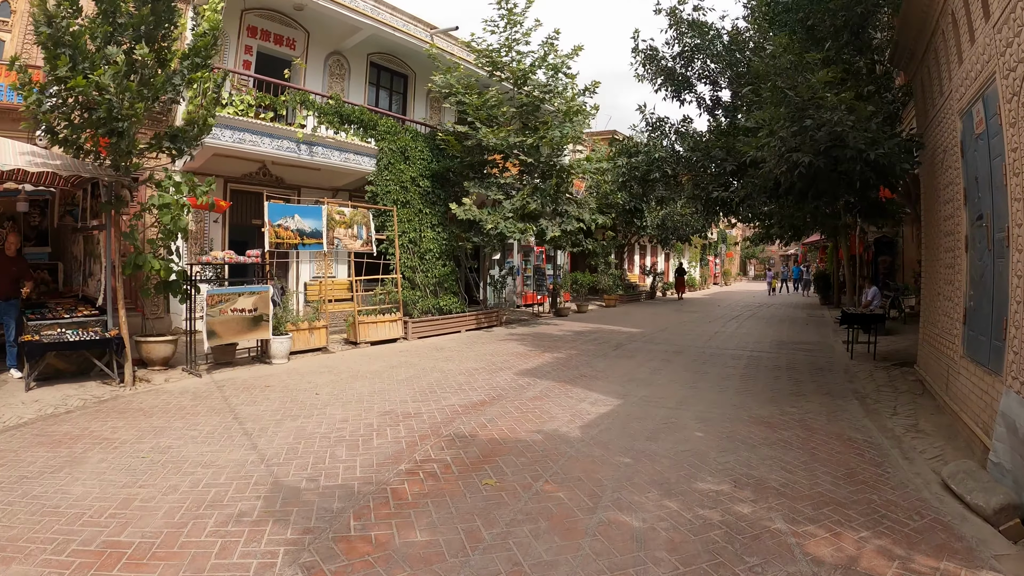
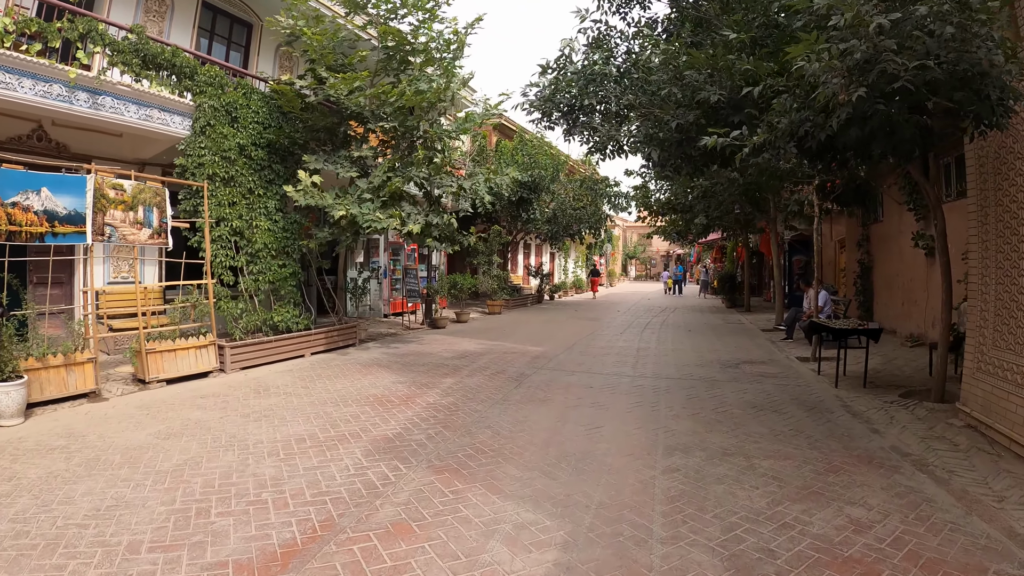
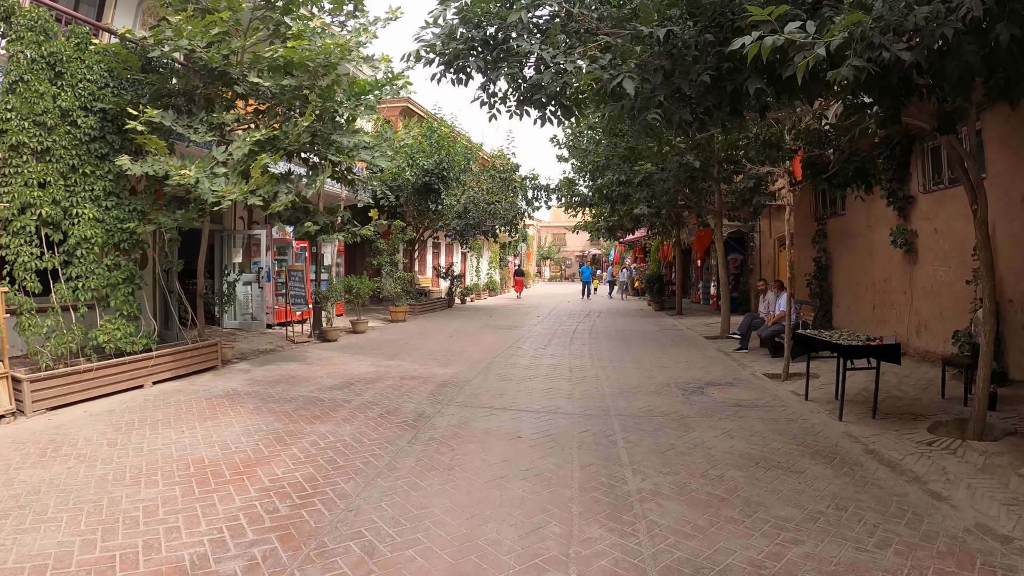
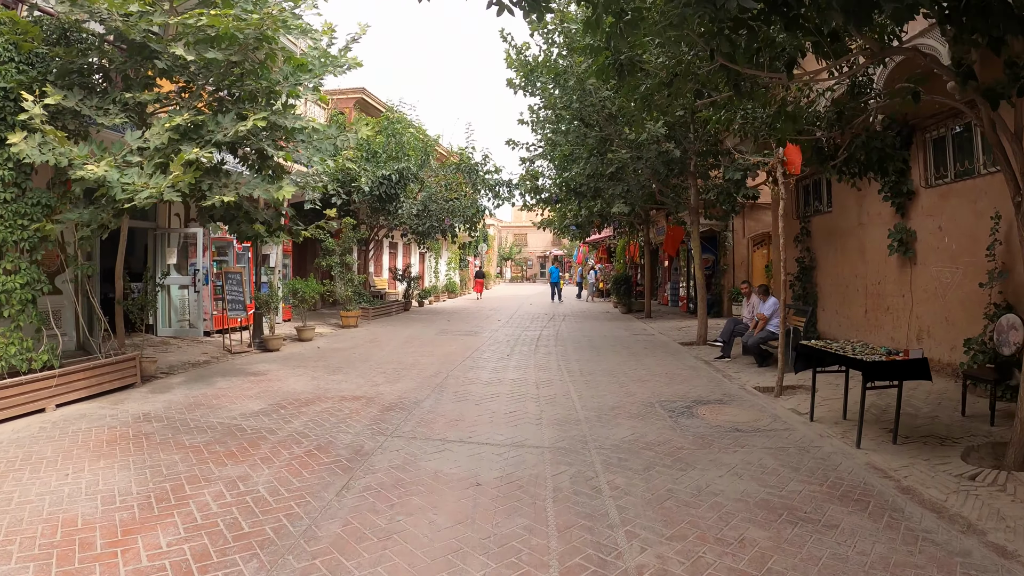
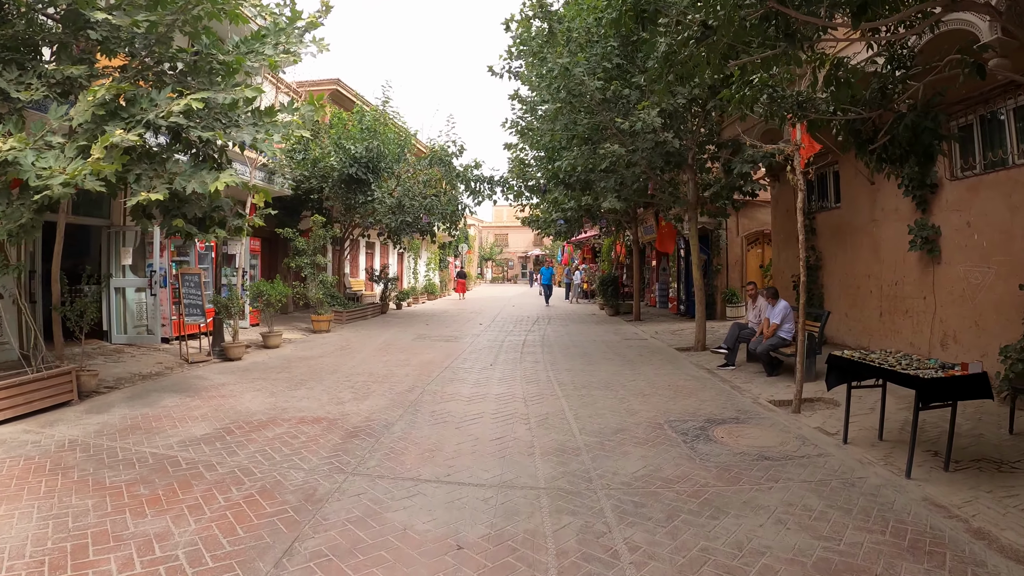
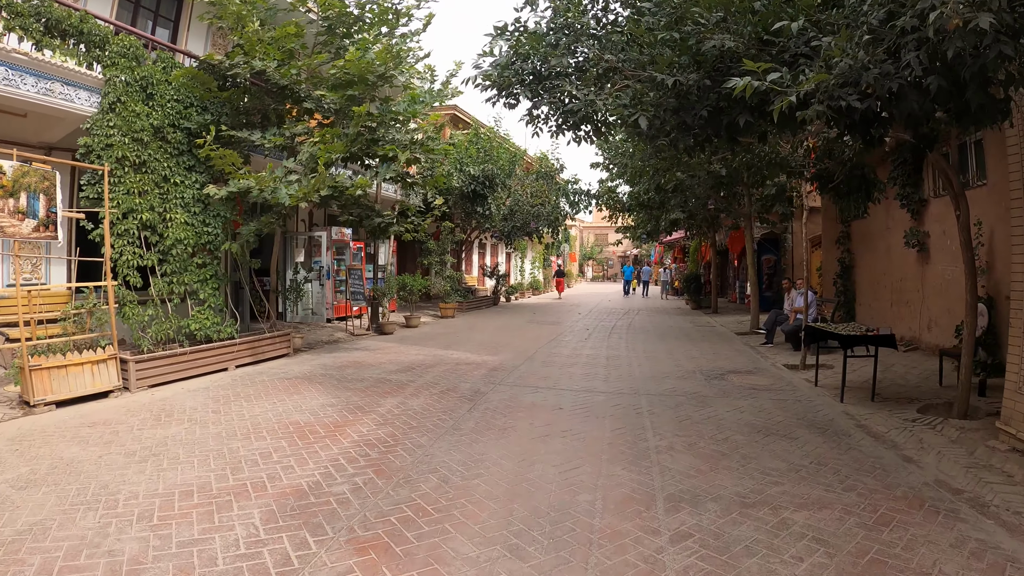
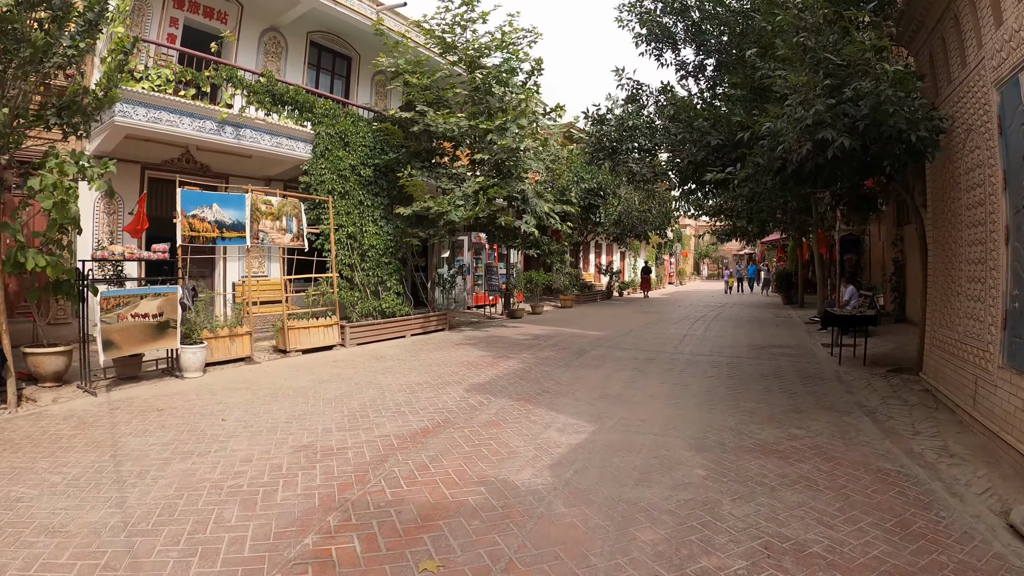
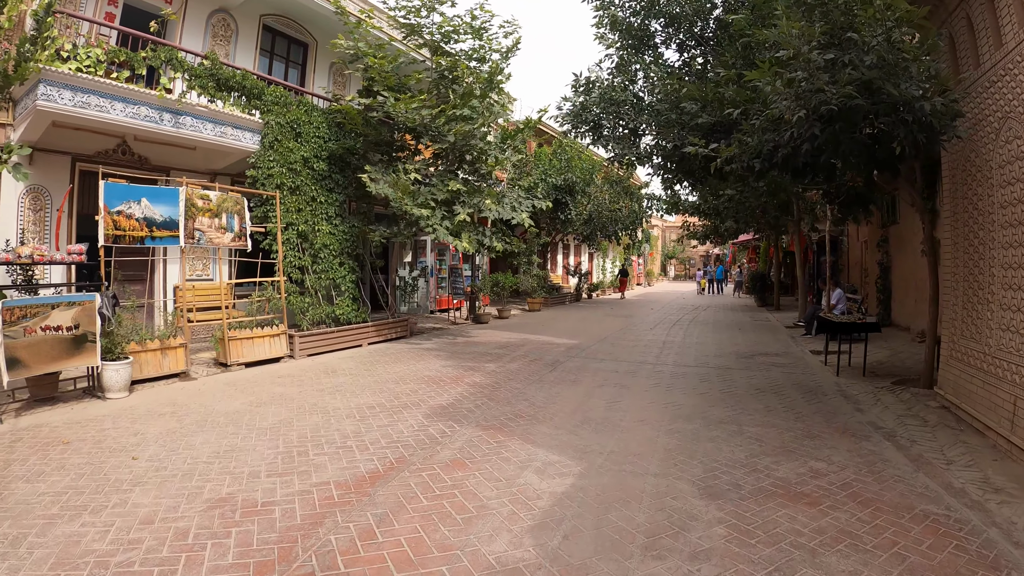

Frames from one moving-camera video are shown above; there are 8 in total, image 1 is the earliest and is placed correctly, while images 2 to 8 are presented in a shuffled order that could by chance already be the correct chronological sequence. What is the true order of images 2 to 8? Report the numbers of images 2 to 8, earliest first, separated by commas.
7, 8, 2, 6, 3, 4, 5
